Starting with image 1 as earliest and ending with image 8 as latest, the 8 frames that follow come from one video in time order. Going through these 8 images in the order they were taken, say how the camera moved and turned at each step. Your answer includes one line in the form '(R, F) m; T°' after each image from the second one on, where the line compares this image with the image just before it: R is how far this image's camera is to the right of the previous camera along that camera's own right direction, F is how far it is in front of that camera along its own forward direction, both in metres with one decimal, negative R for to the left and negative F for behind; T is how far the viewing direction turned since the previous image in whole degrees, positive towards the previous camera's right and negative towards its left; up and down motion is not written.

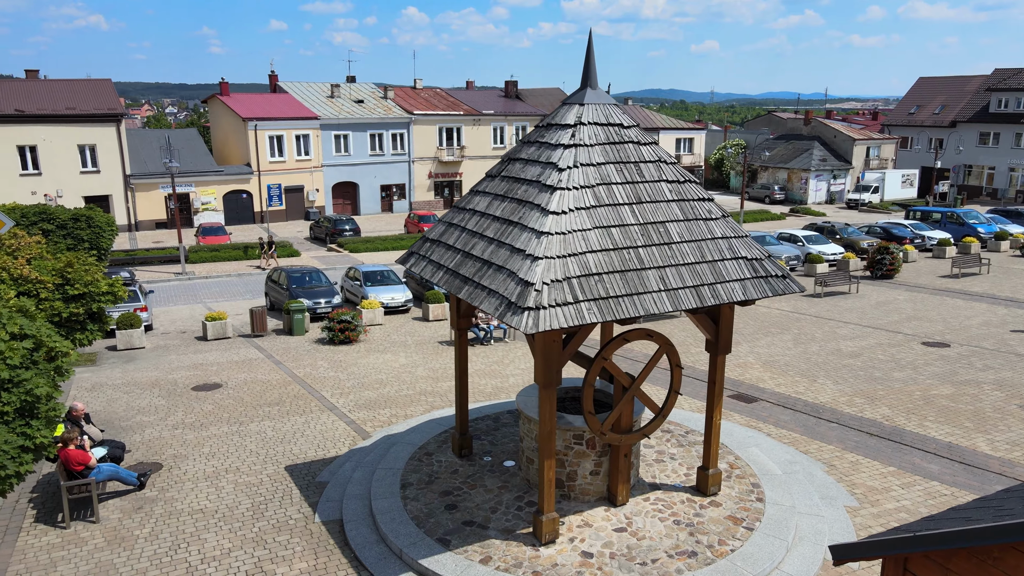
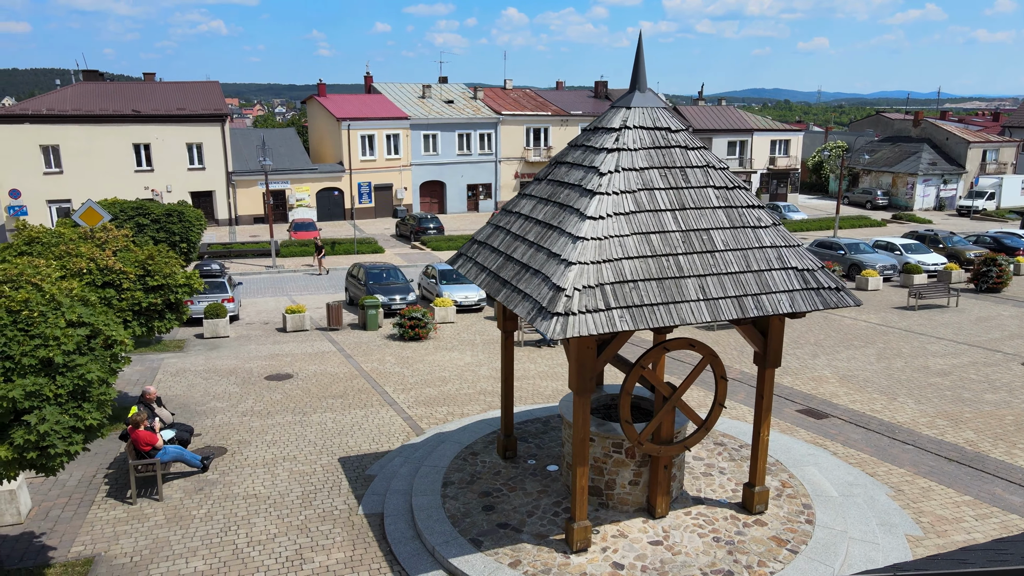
(+0.5, +0.1) m; -7°
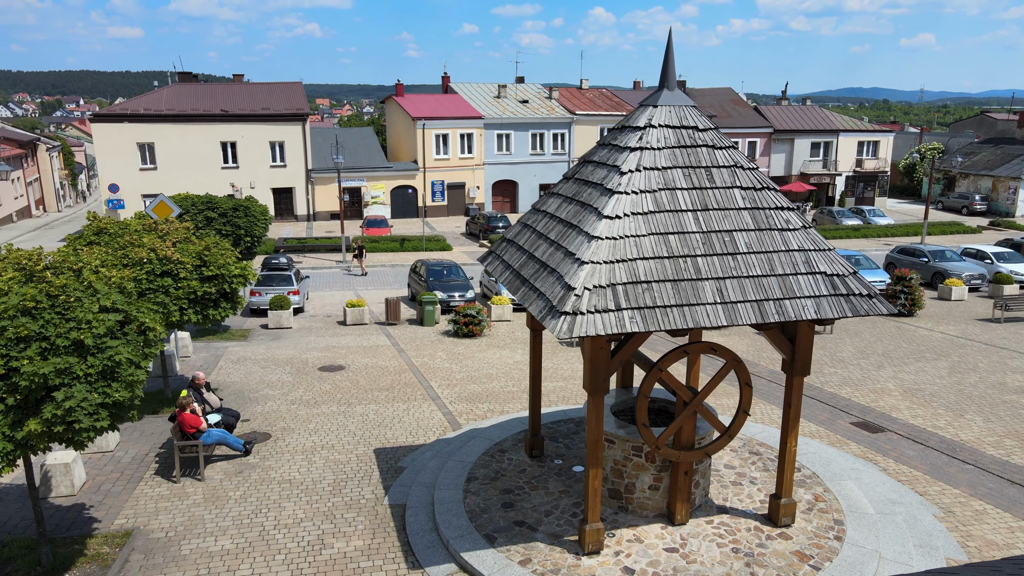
(+0.6, 0.0) m; -6°
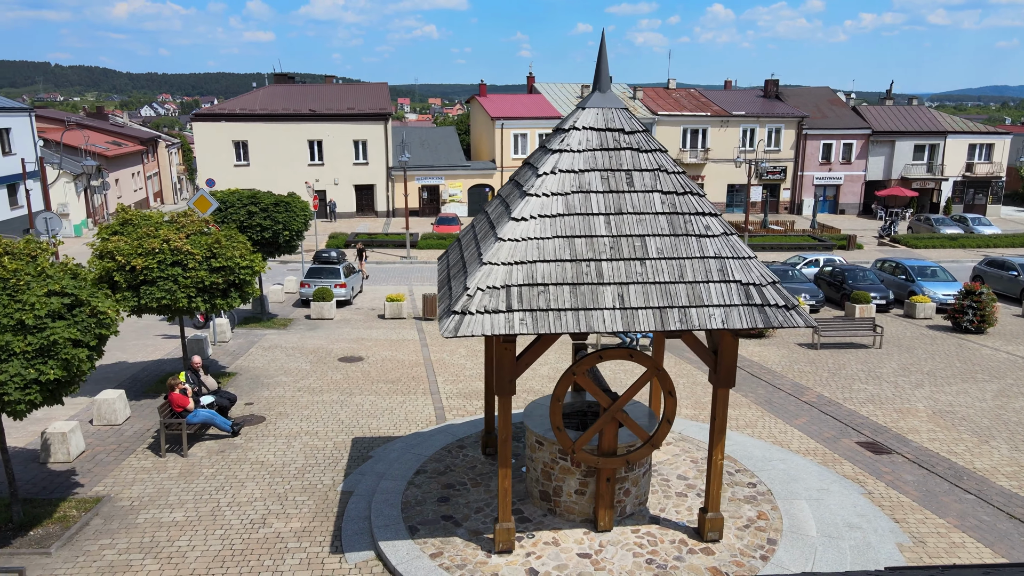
(+1.9, 0.0) m; -8°
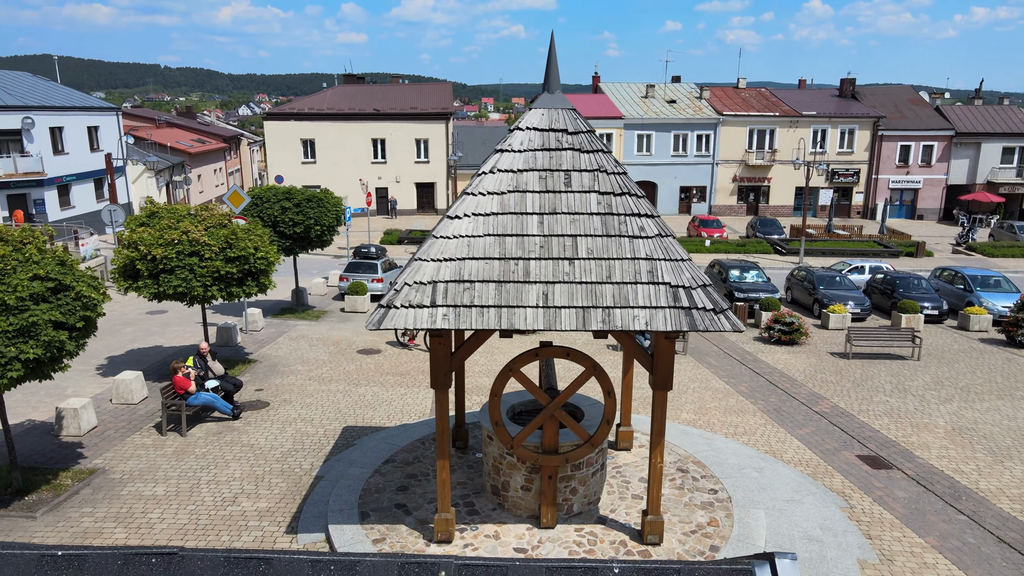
(+1.4, -0.1) m; -6°
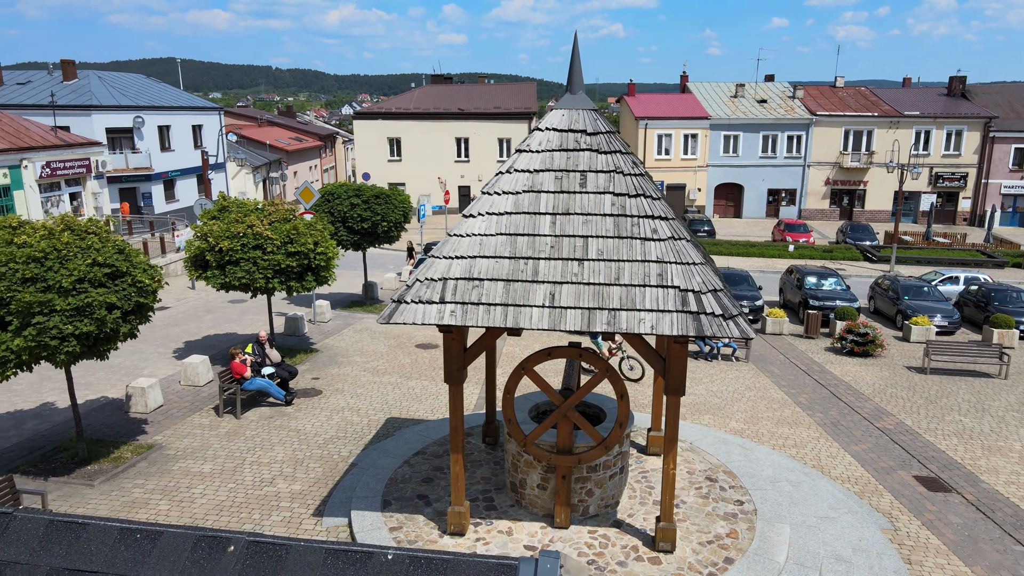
(+0.8, 0.0) m; -7°
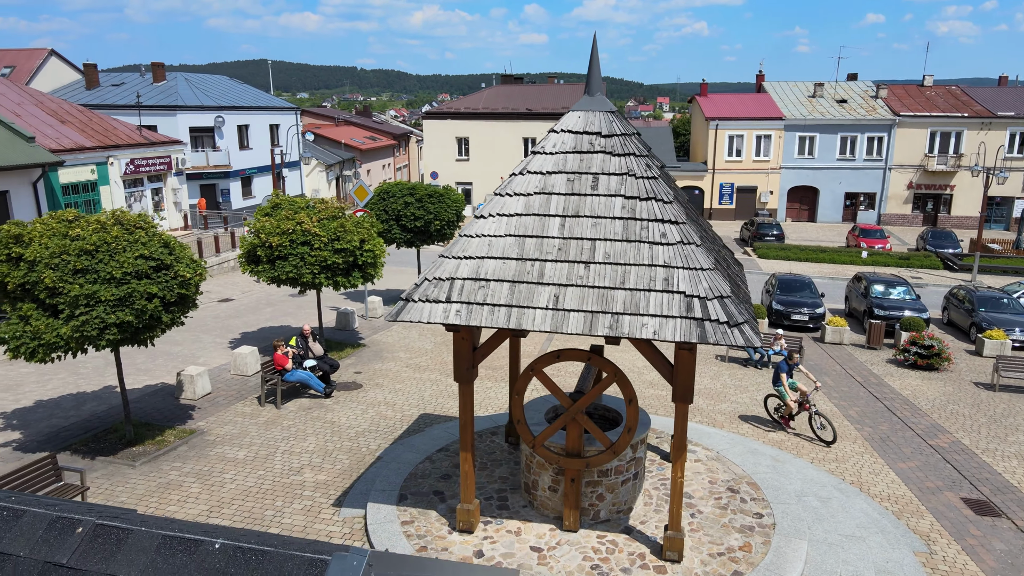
(+0.7, 0.0) m; -6°
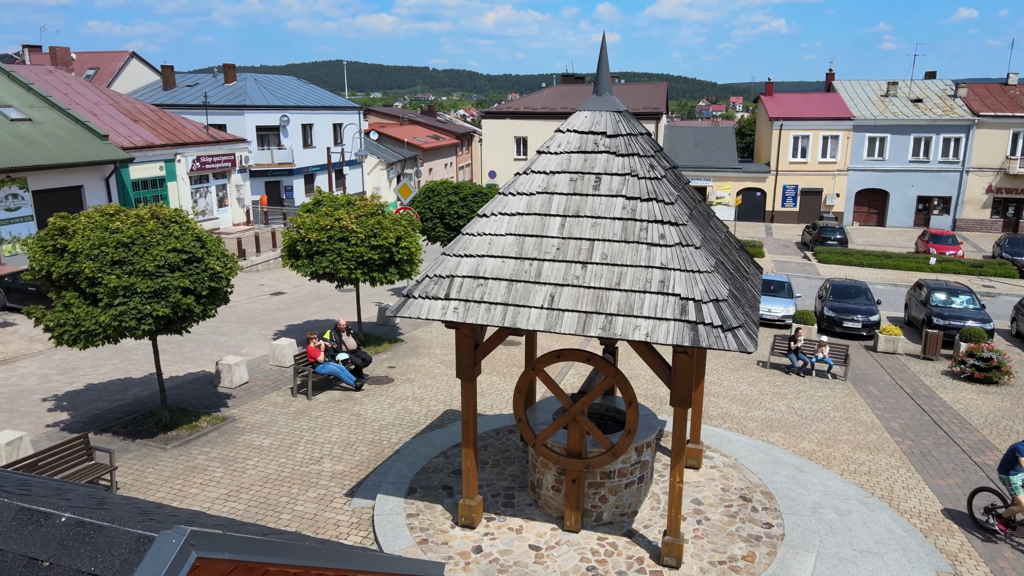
(+0.7, 0.0) m; -5°
